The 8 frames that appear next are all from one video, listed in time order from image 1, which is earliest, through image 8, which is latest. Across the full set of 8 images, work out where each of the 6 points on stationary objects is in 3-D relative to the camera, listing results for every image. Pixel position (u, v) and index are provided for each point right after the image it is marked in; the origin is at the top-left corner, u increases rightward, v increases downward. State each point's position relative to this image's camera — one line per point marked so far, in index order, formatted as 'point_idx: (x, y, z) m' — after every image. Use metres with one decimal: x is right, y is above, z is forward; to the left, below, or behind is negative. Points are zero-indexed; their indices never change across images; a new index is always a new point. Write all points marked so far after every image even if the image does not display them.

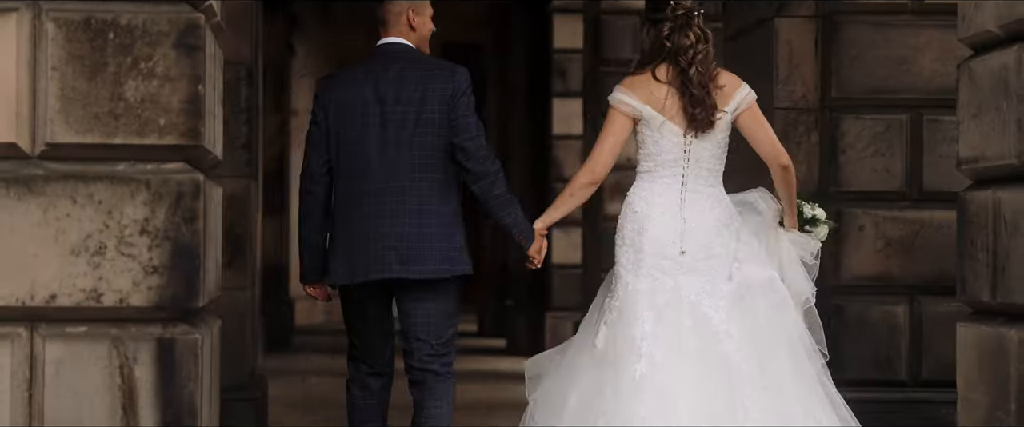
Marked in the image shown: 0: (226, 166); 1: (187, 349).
0: (-1.3, +0.2, +7.6) m
1: (-0.9, -0.4, +4.3) m
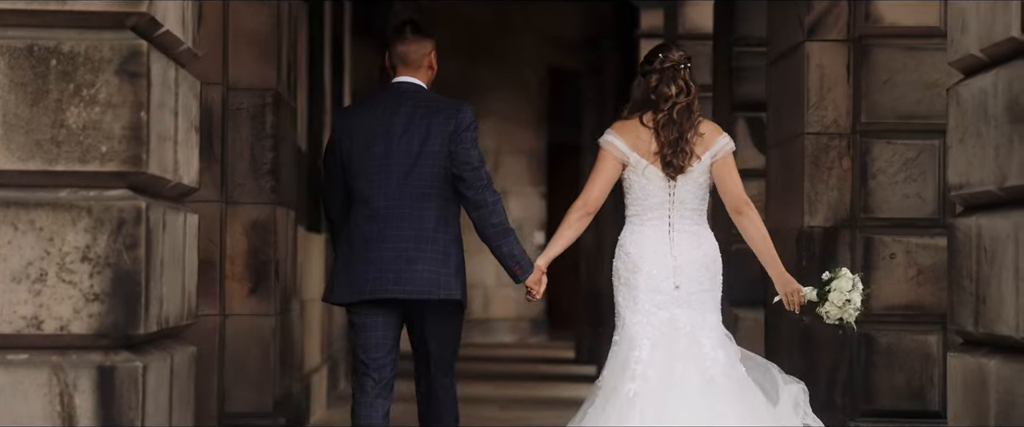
0: (-1.2, +0.1, +7.6) m
1: (-1.0, -0.4, +4.3) m
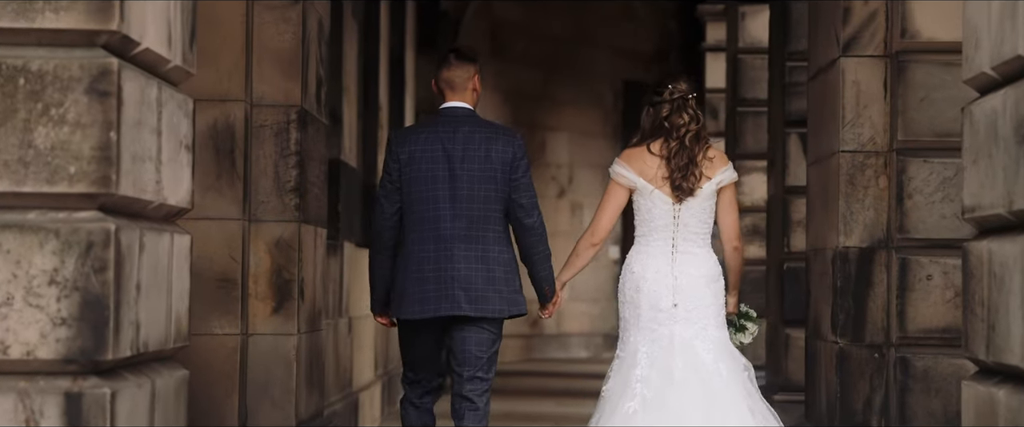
0: (-1.1, 0.0, +7.5) m
1: (-1.1, -0.5, +4.2) m
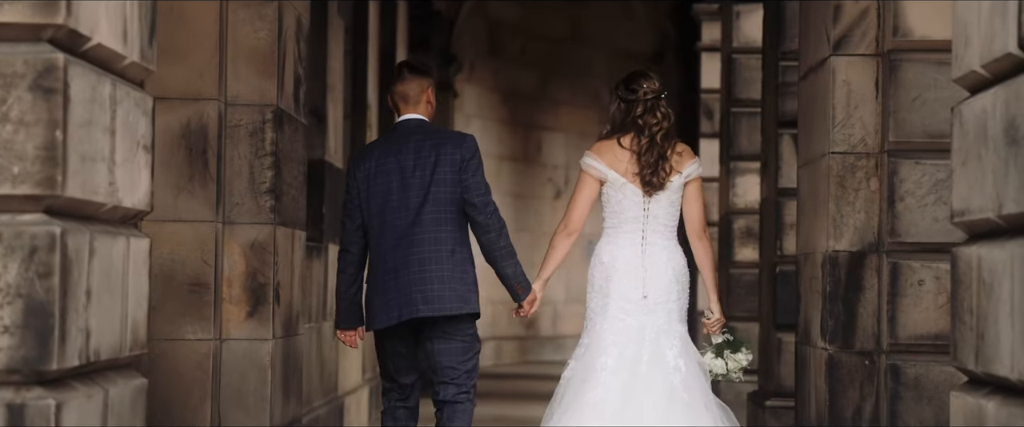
0: (-1.2, 0.0, +7.3) m
1: (-1.2, -0.5, +4.0) m
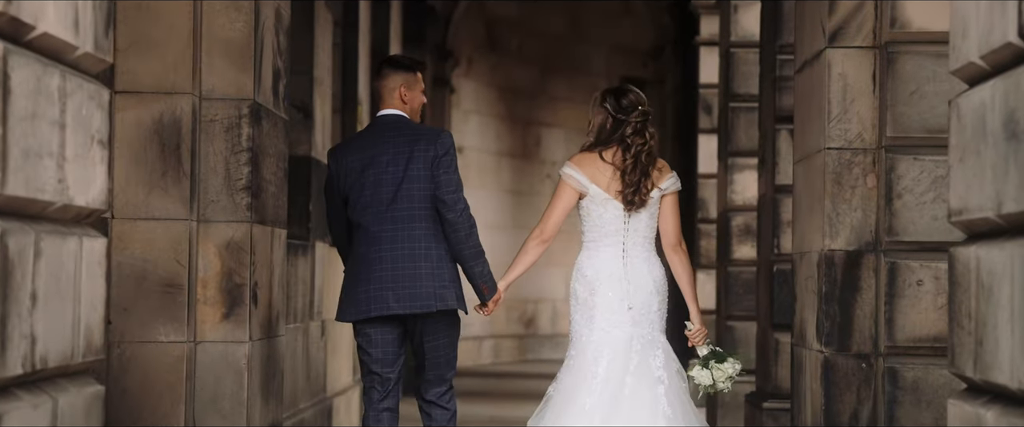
0: (-1.3, 0.0, +7.1) m
1: (-1.2, -0.5, +3.8) m
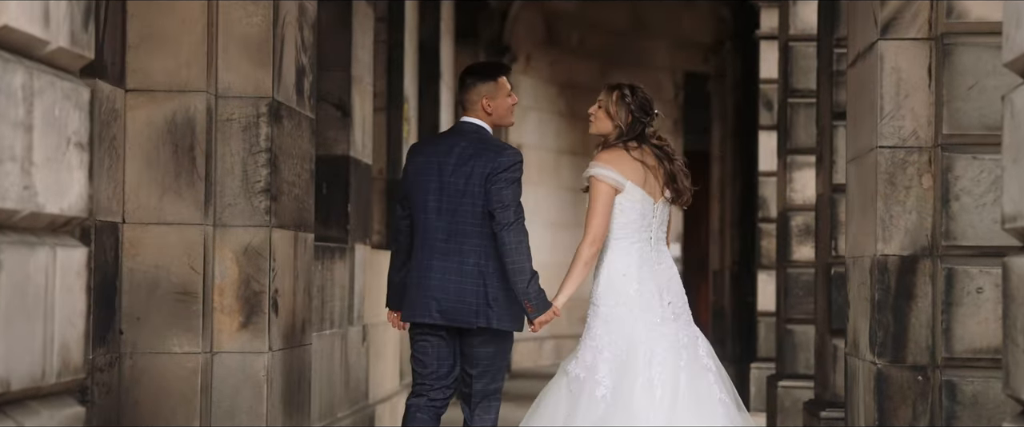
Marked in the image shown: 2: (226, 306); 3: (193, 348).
0: (-1.1, 0.0, +6.7) m
1: (-1.2, -0.5, +3.4) m
2: (-1.2, -0.4, +6.7) m
3: (-1.3, -0.5, +6.6) m
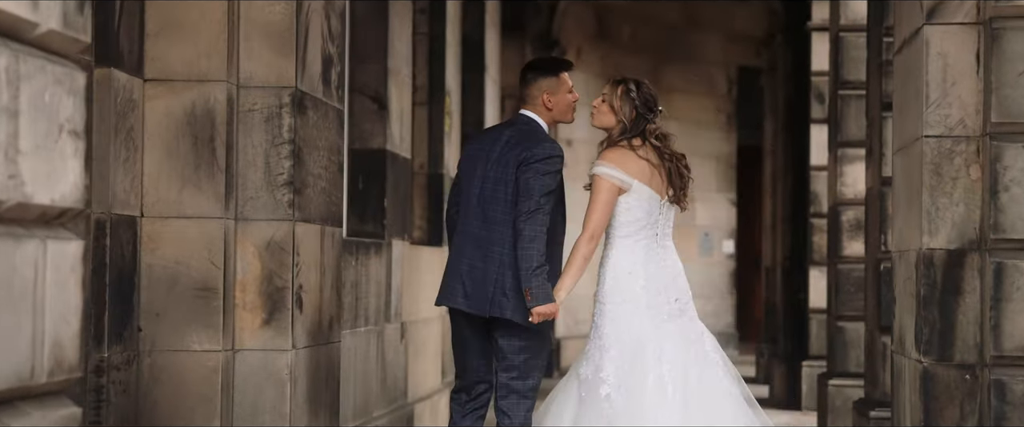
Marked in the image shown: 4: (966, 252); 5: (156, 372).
0: (-1.0, 0.0, +6.6) m
1: (-1.2, -0.5, +3.3) m
2: (-1.1, -0.4, +6.5) m
3: (-1.2, -0.5, +6.4) m
4: (+1.8, -0.1, +6.4) m
5: (-1.4, -0.6, +6.4) m
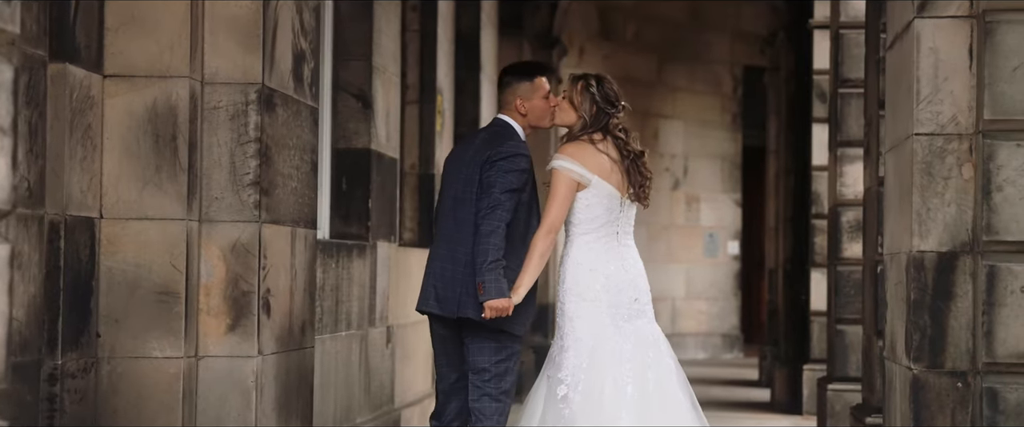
0: (-1.1, 0.0, +6.3) m
1: (-1.4, -0.5, +3.0) m
2: (-1.2, -0.4, +6.3) m
3: (-1.3, -0.5, +6.2) m
4: (+1.7, -0.2, +6.1) m
5: (-1.5, -0.6, +6.1) m
